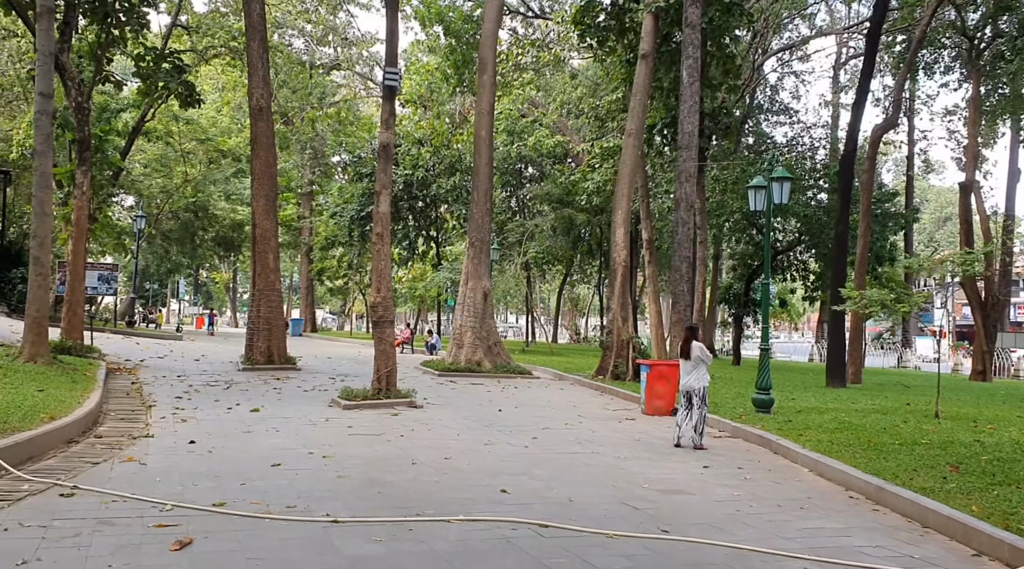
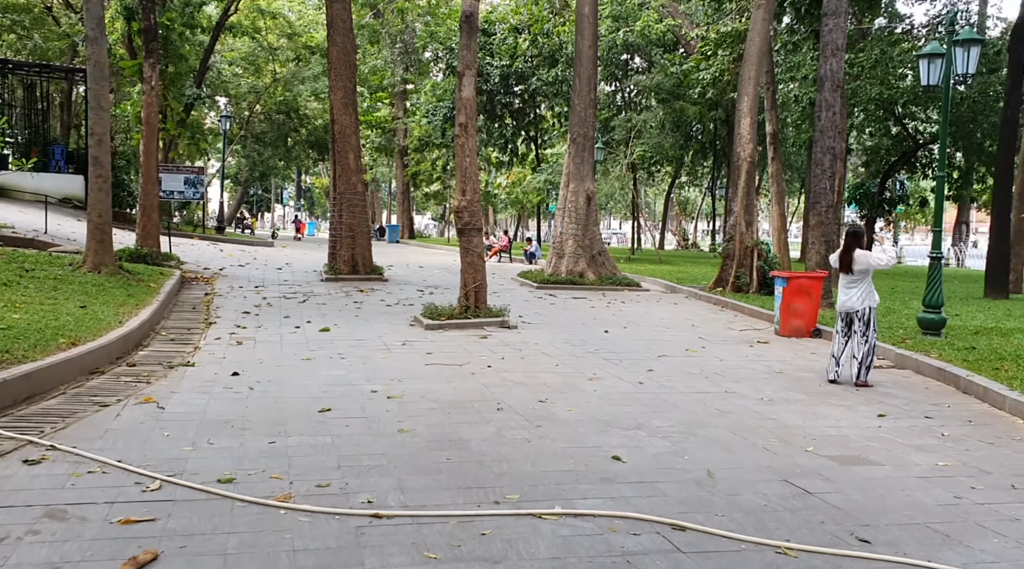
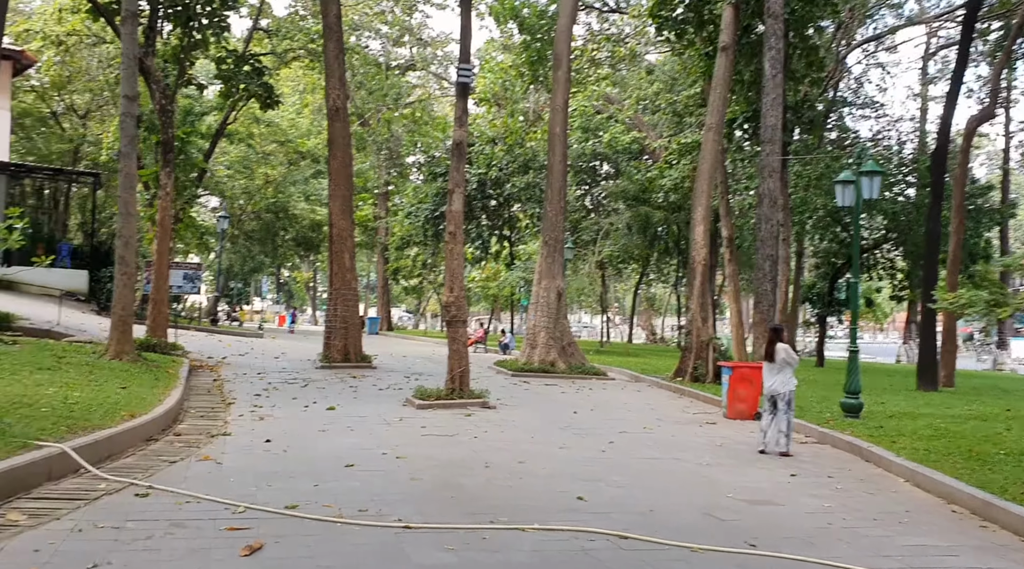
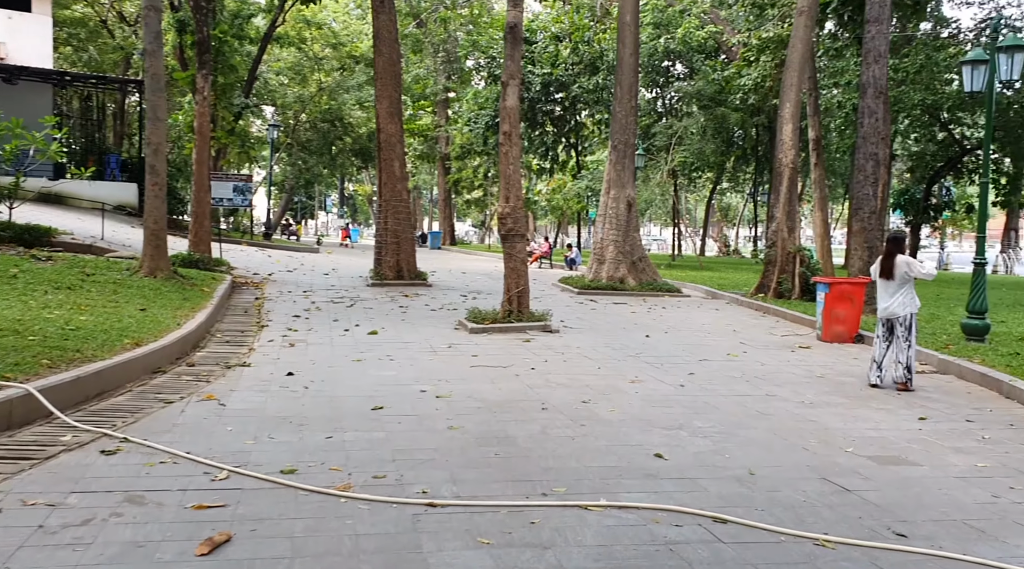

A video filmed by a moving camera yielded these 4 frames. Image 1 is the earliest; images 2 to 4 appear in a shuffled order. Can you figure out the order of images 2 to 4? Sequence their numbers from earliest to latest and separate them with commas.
3, 4, 2
